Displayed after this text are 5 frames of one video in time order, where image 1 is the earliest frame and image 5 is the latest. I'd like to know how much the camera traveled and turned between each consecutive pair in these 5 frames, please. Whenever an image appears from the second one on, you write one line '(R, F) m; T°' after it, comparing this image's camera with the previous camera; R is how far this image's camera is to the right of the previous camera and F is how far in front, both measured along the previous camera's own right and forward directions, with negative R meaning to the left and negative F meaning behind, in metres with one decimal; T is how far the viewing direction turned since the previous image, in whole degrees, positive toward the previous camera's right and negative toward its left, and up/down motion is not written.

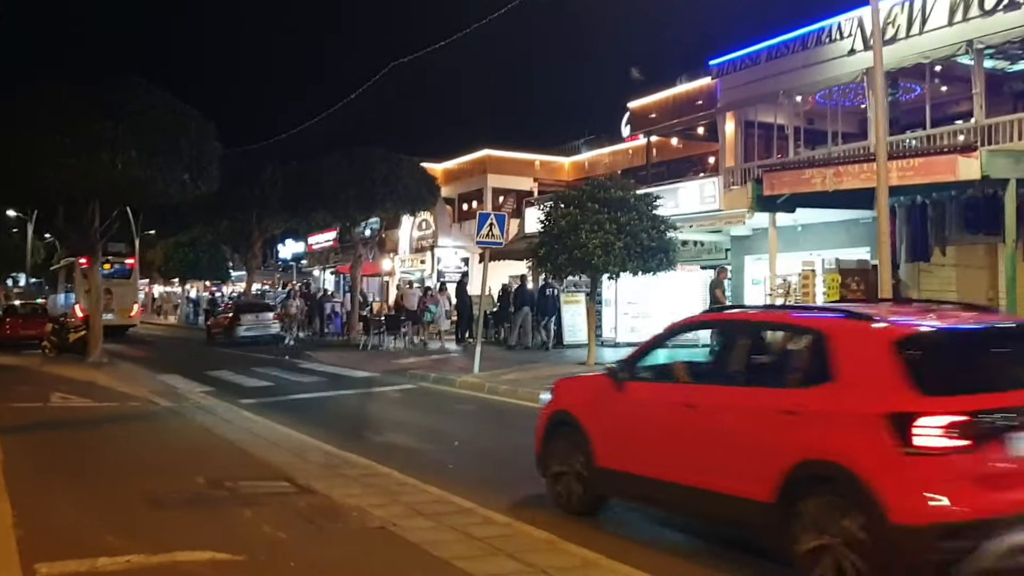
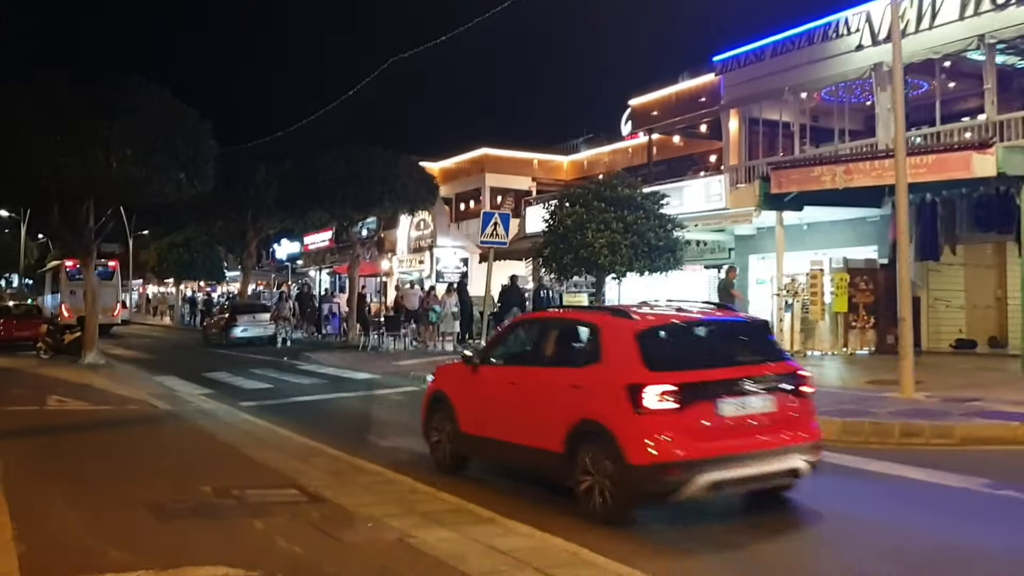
(-0.2, +0.3) m; 0°
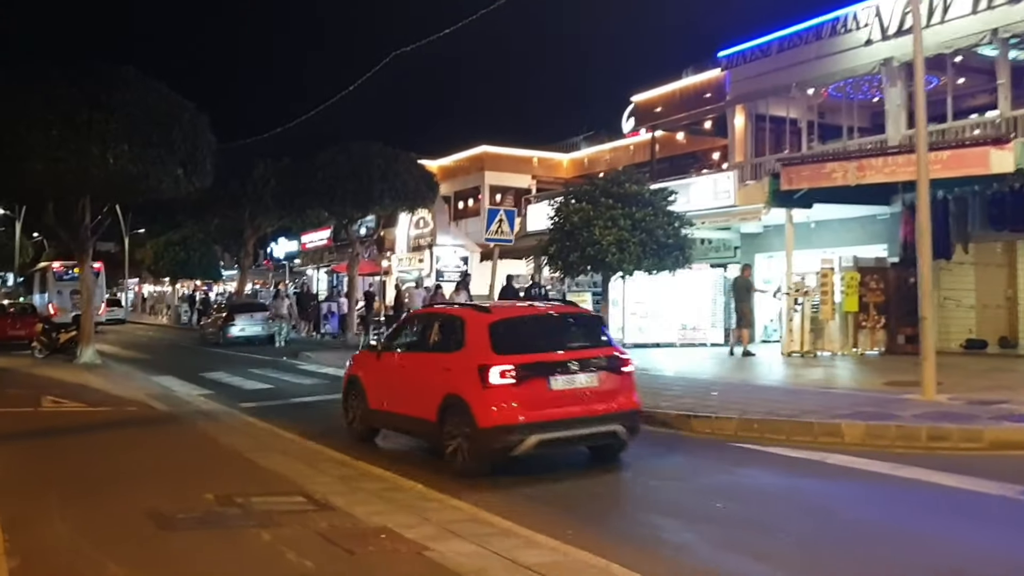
(-0.2, +0.4) m; 0°
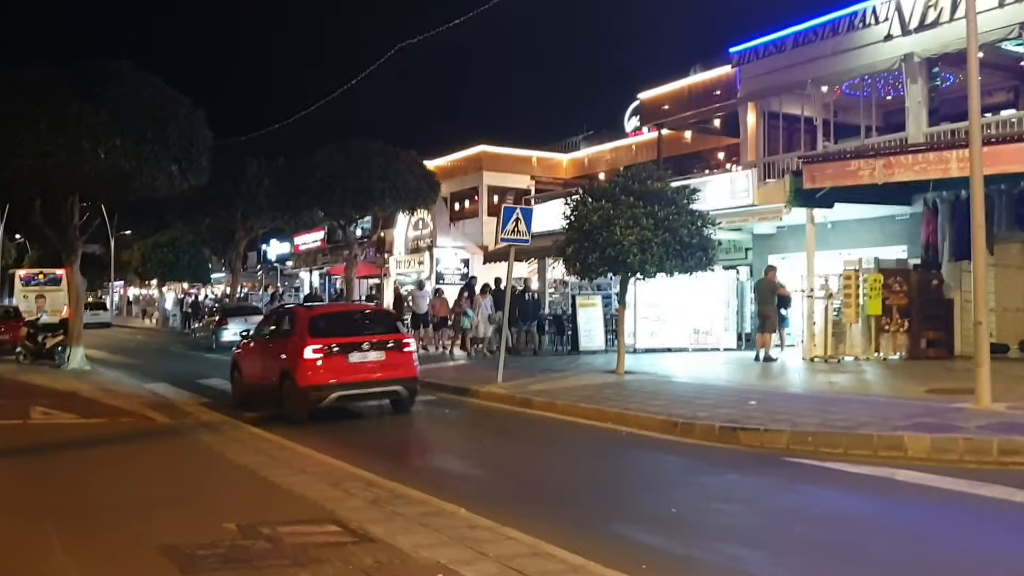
(-0.5, +0.8) m; +1°
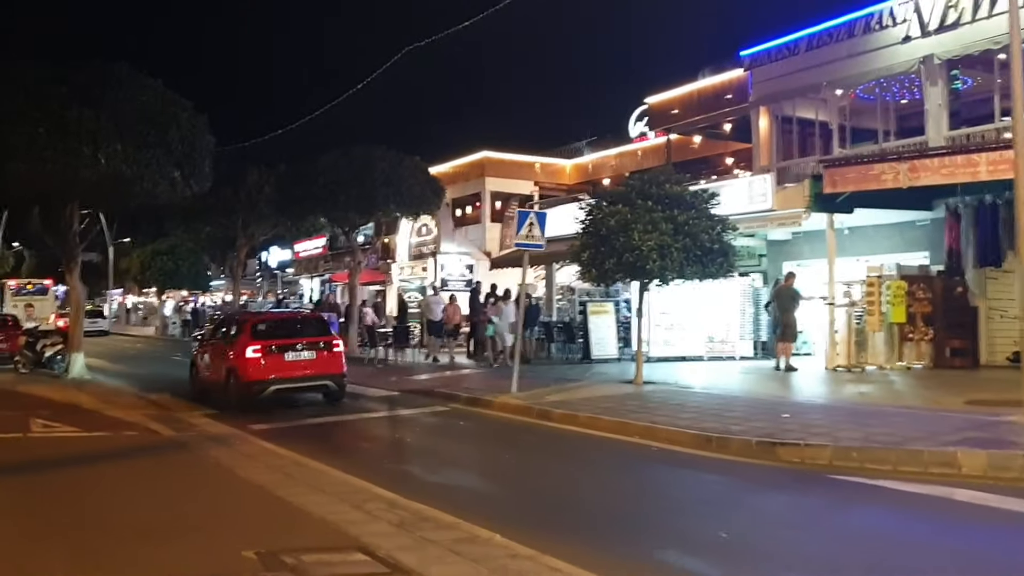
(-0.3, +0.5) m; 0°
